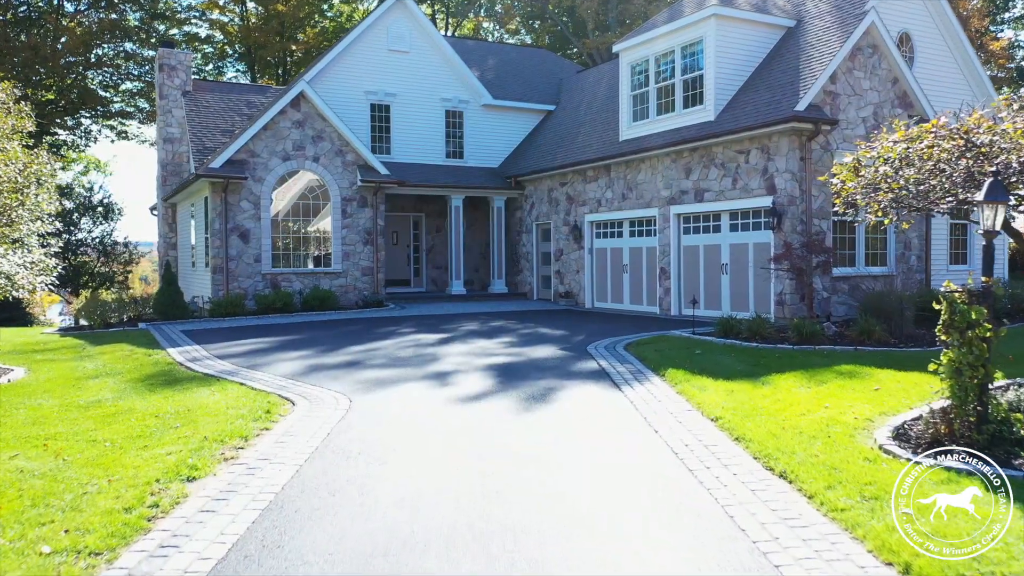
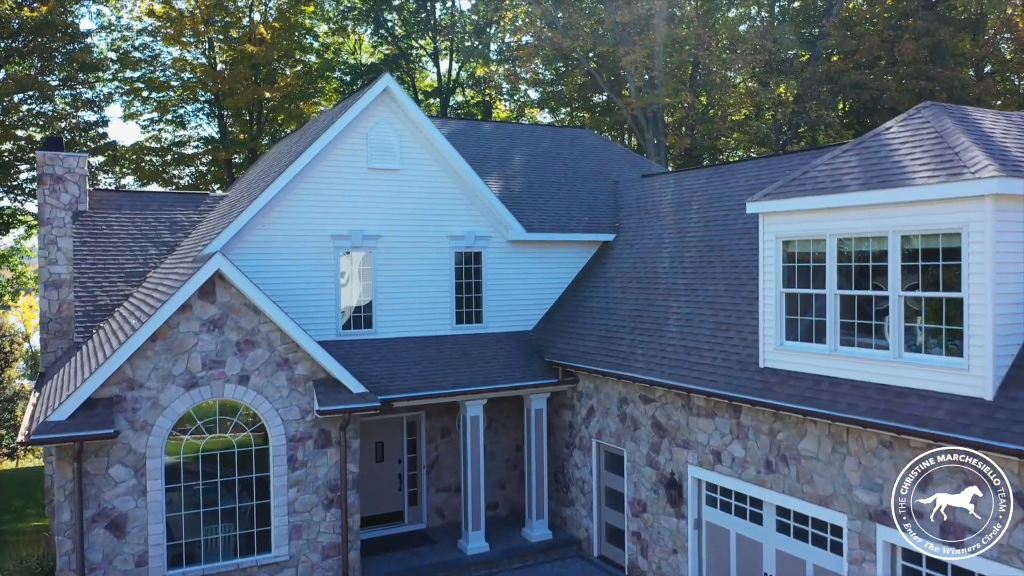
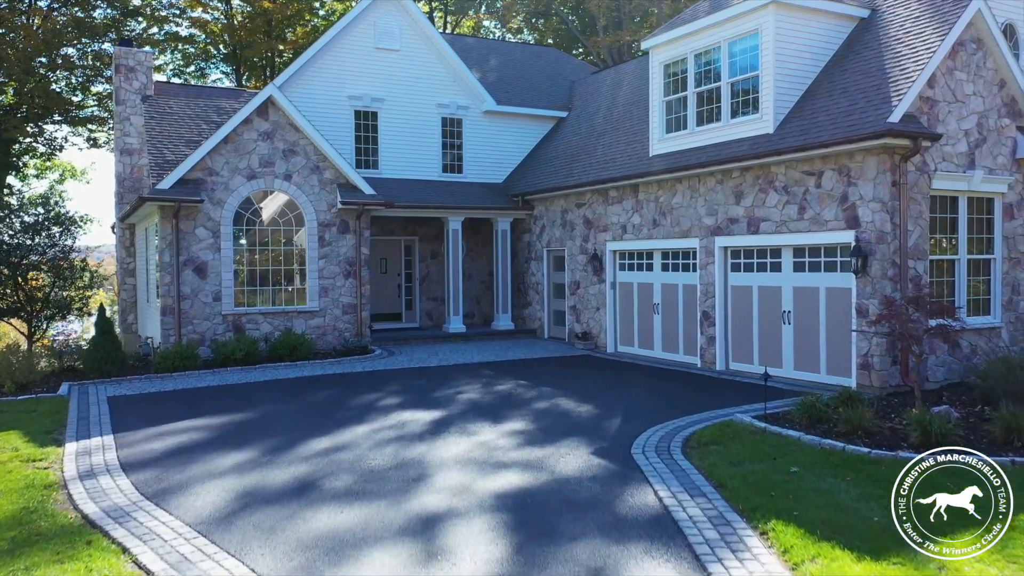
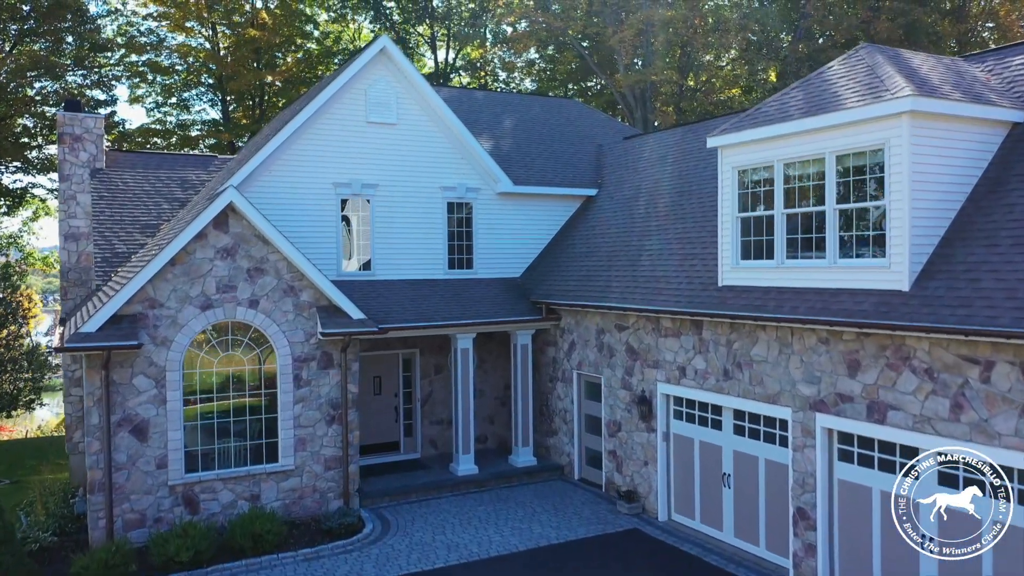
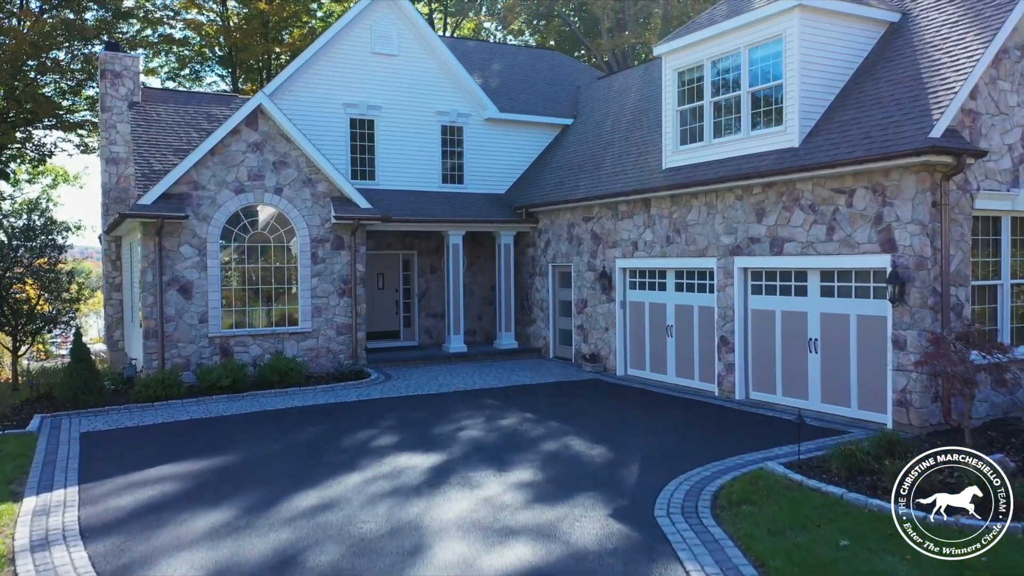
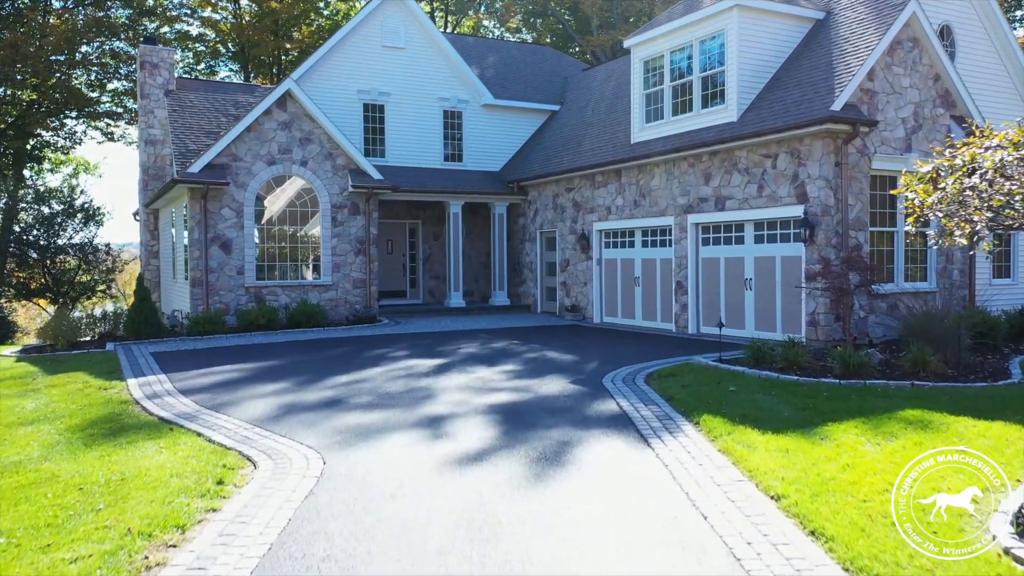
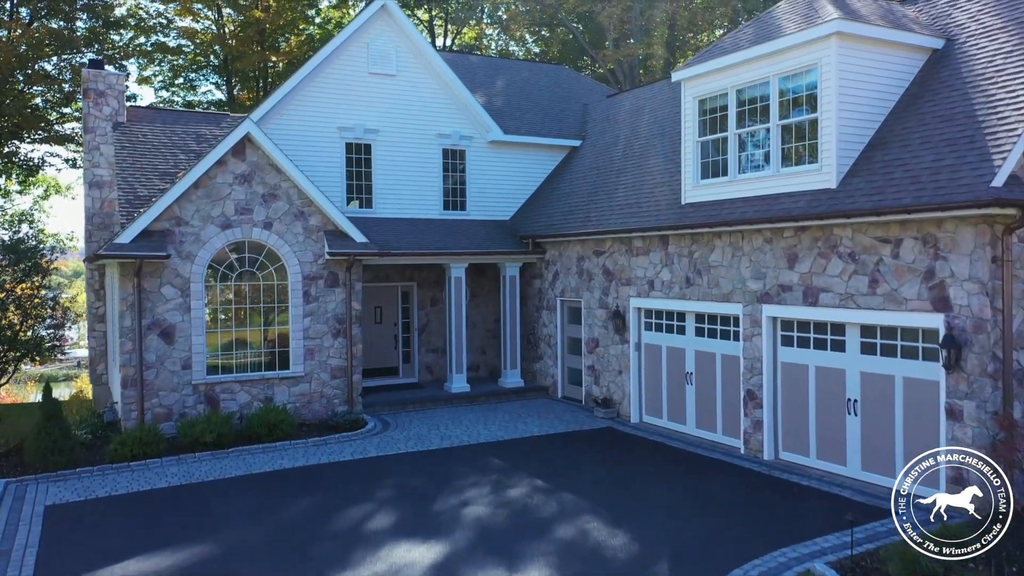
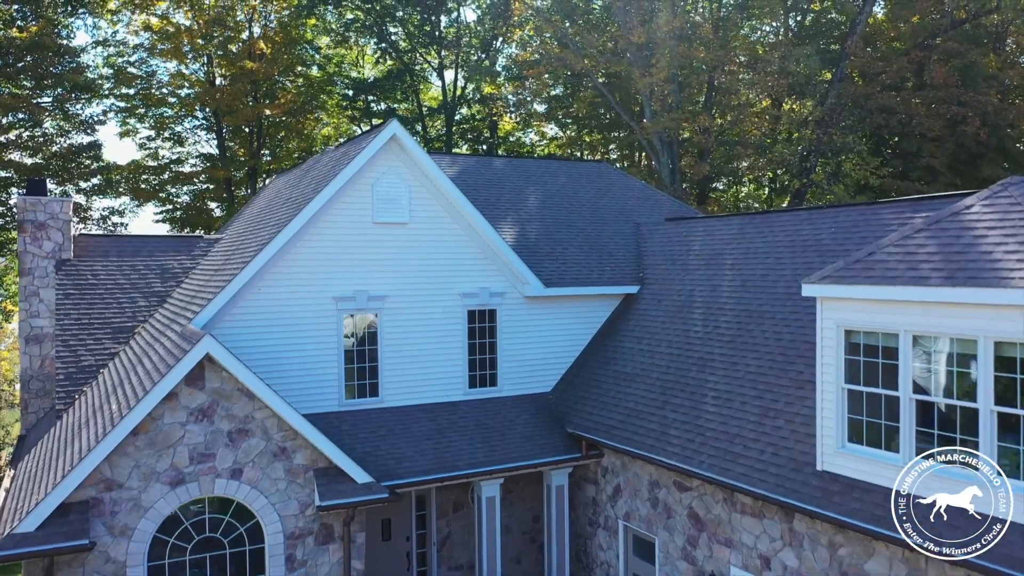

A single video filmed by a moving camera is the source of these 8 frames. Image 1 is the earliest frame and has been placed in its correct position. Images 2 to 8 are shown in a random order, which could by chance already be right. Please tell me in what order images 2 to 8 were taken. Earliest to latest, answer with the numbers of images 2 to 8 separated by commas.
6, 3, 5, 7, 4, 2, 8
